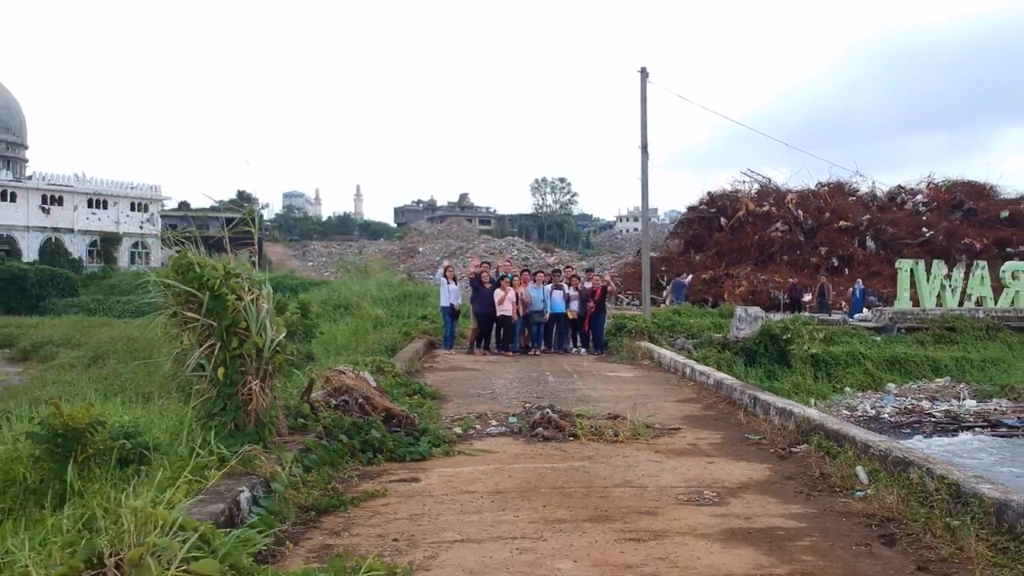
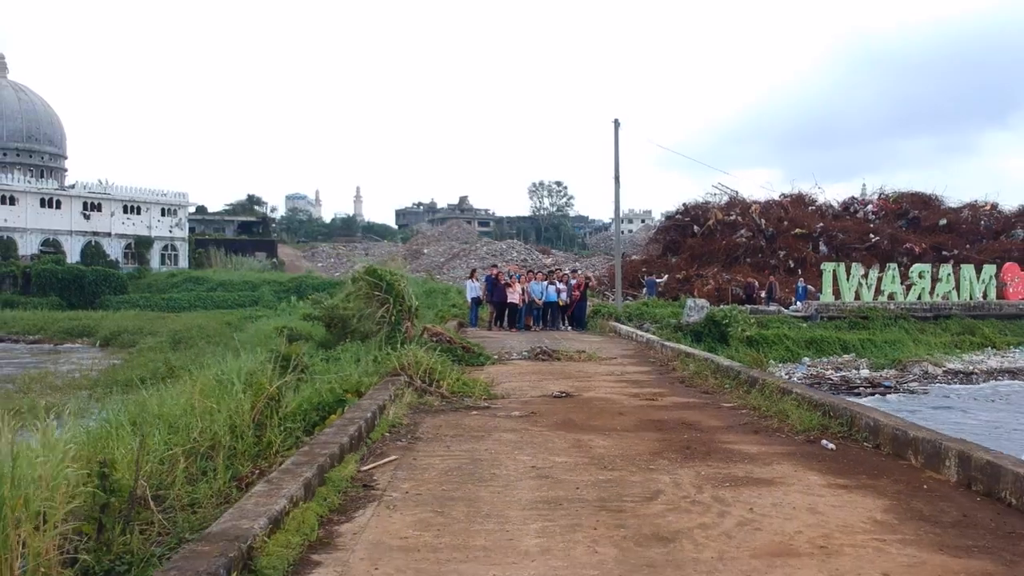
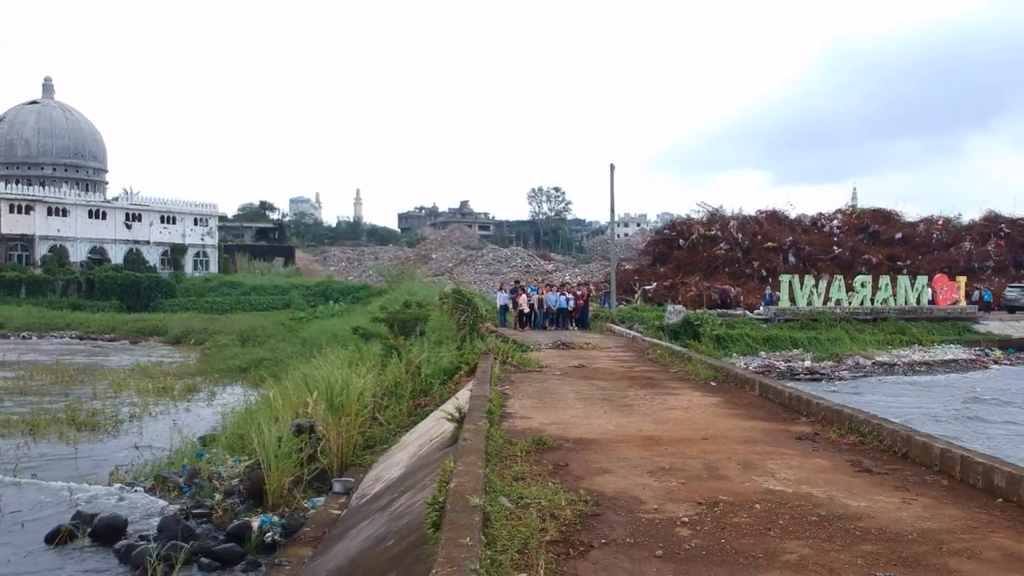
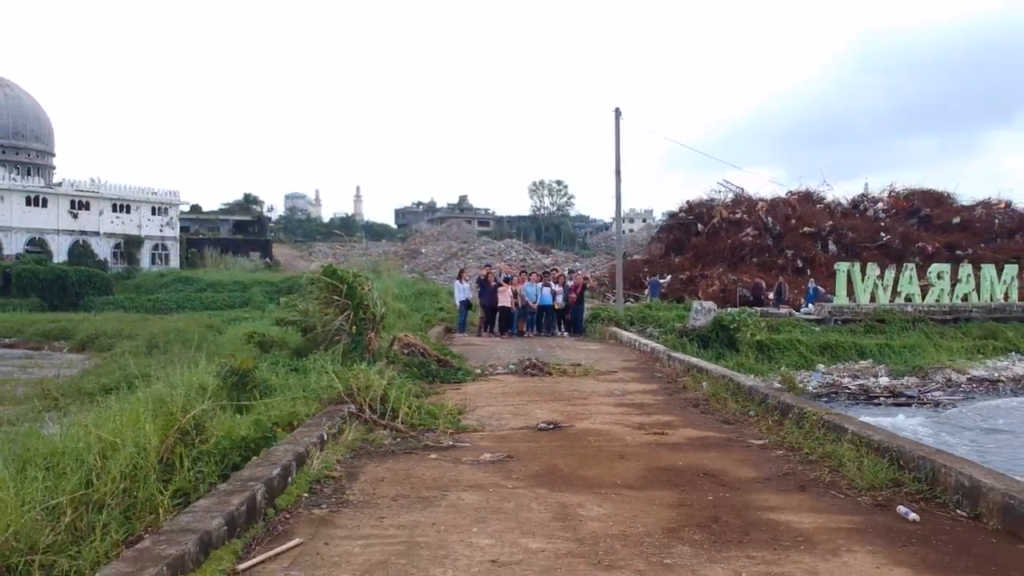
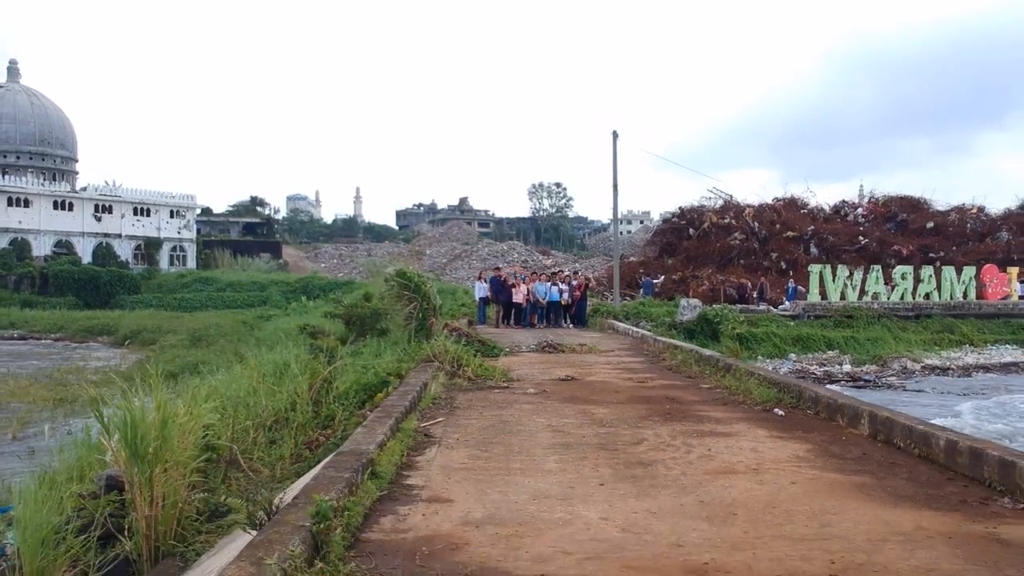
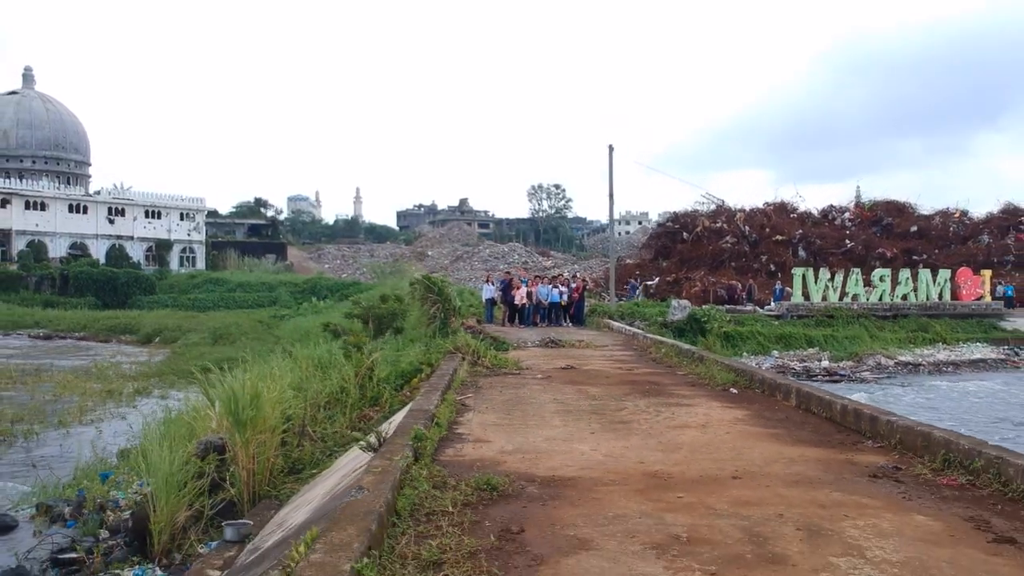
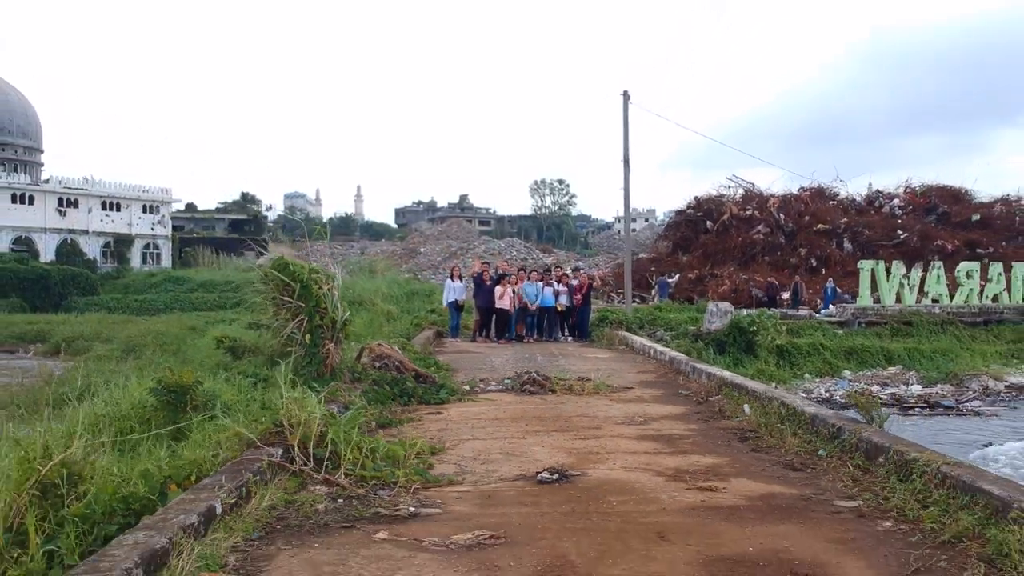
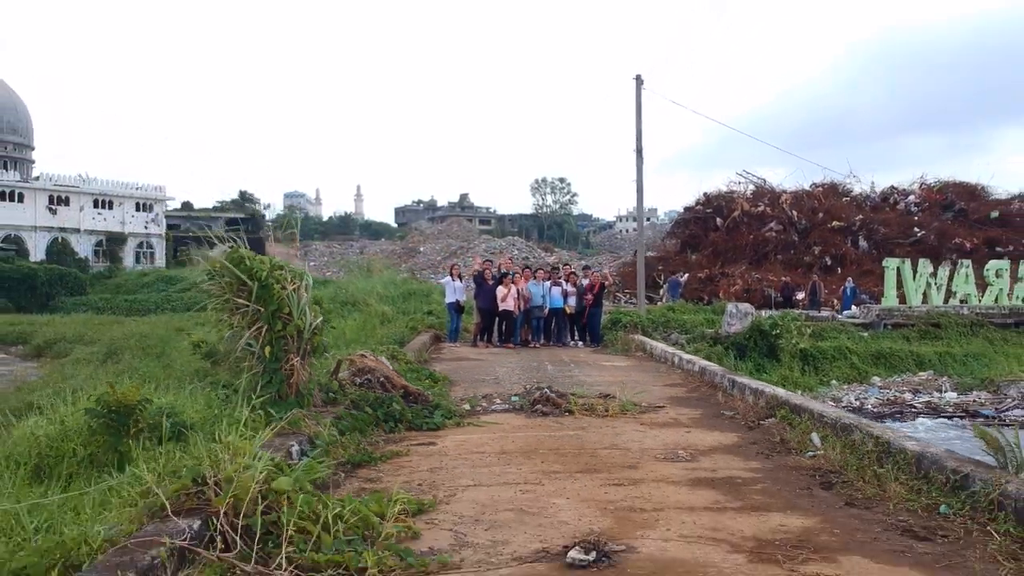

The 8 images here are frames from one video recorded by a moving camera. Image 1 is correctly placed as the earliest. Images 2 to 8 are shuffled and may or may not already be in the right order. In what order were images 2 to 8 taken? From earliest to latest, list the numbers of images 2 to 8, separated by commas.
8, 7, 4, 2, 5, 6, 3
